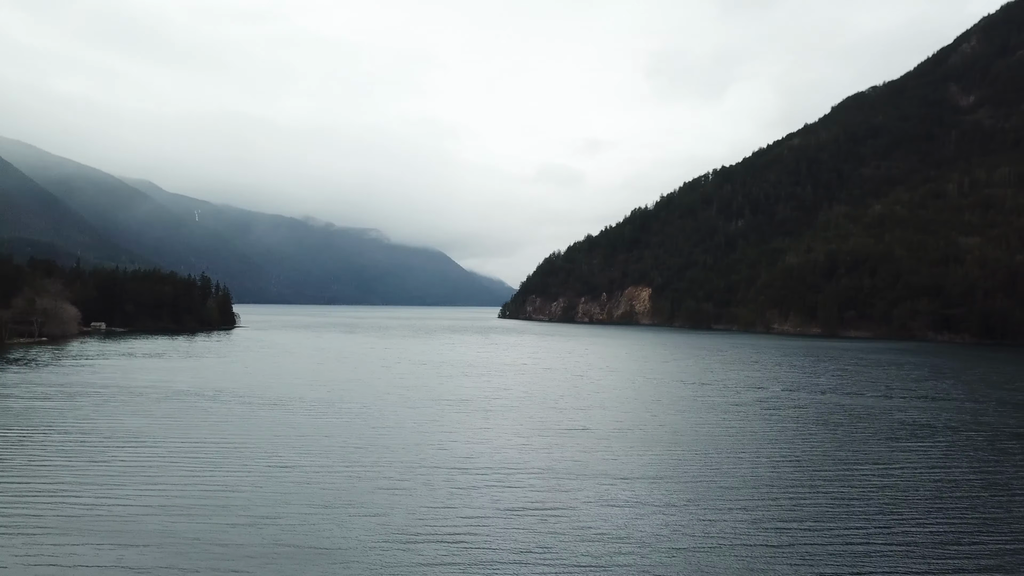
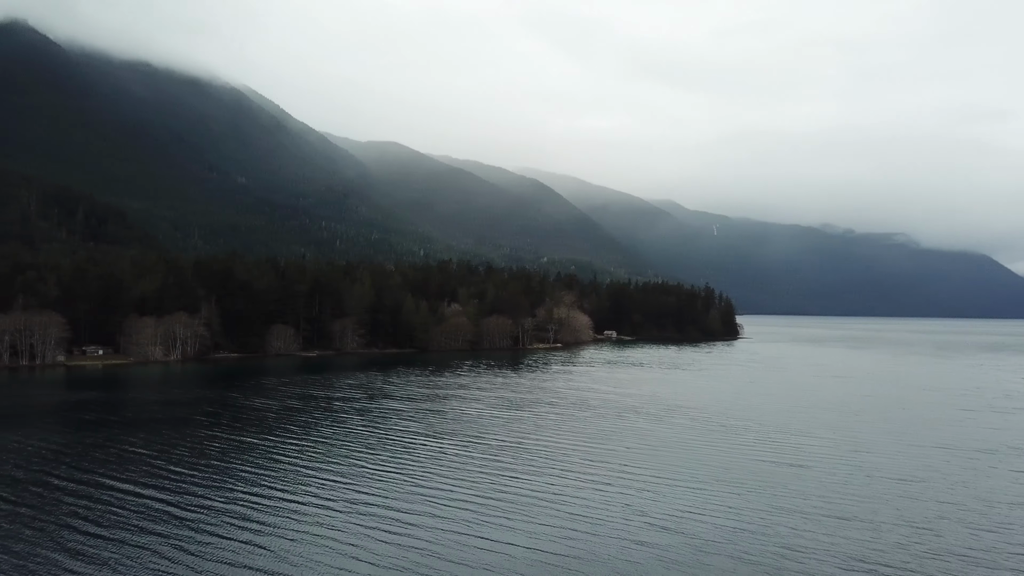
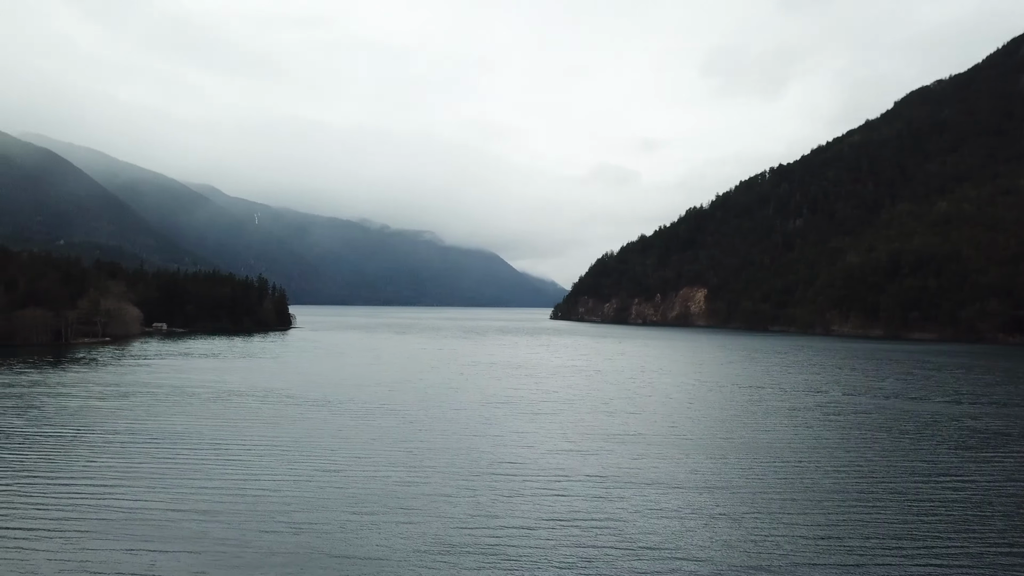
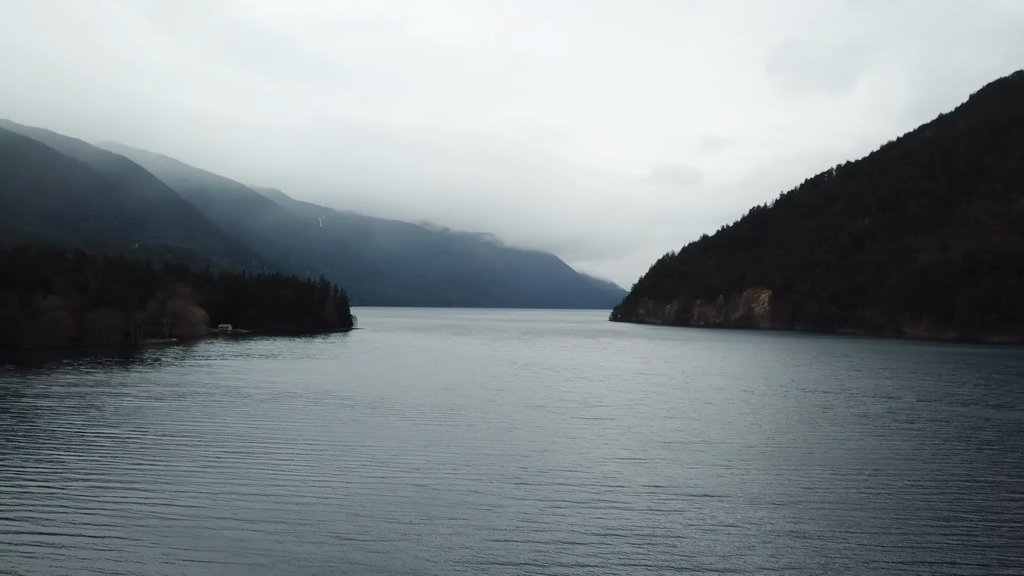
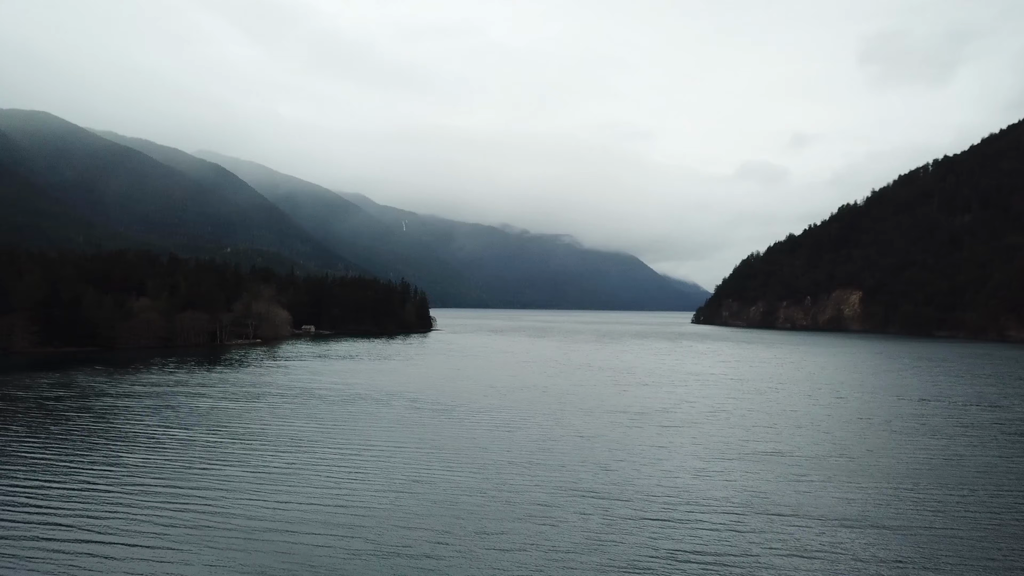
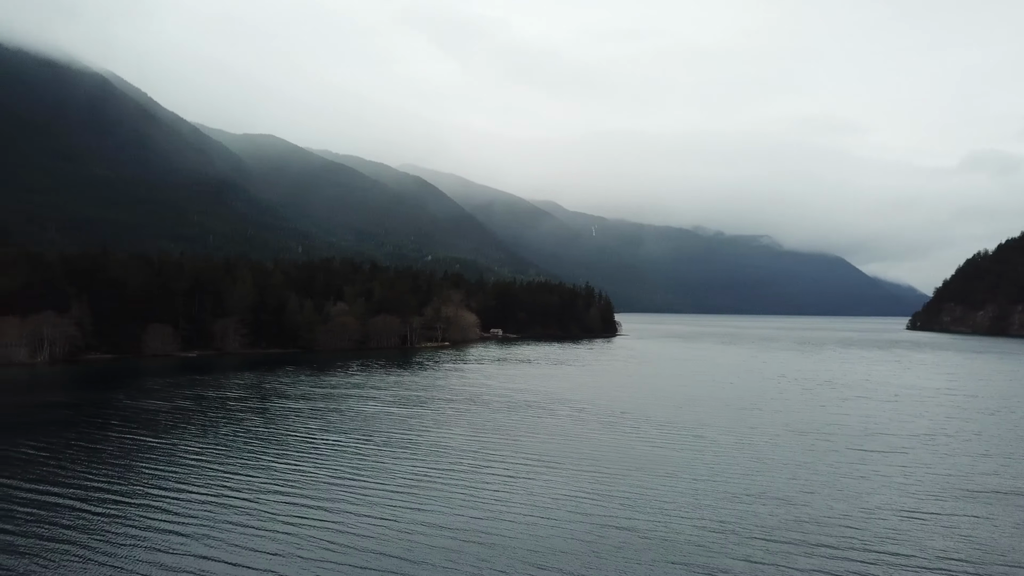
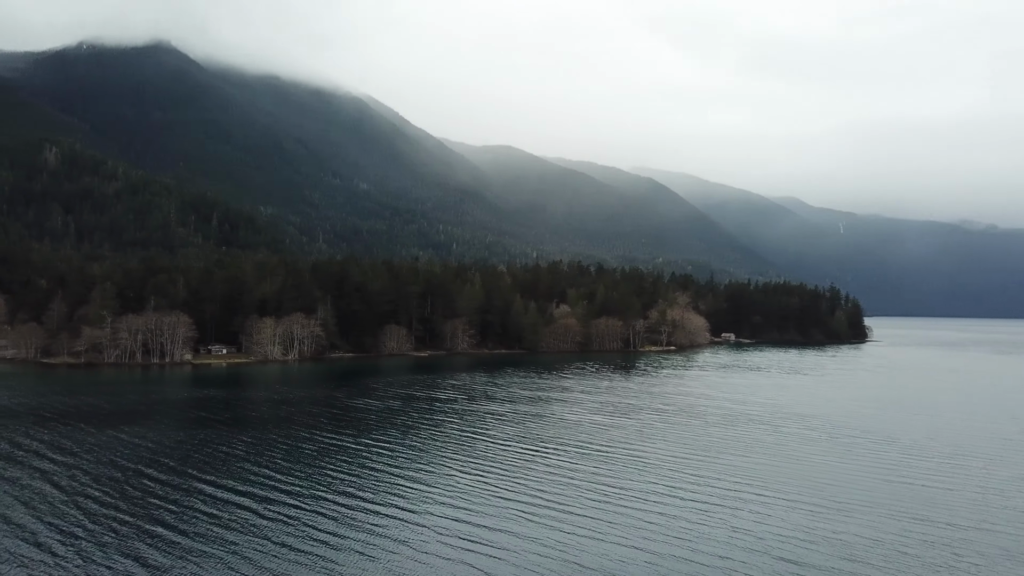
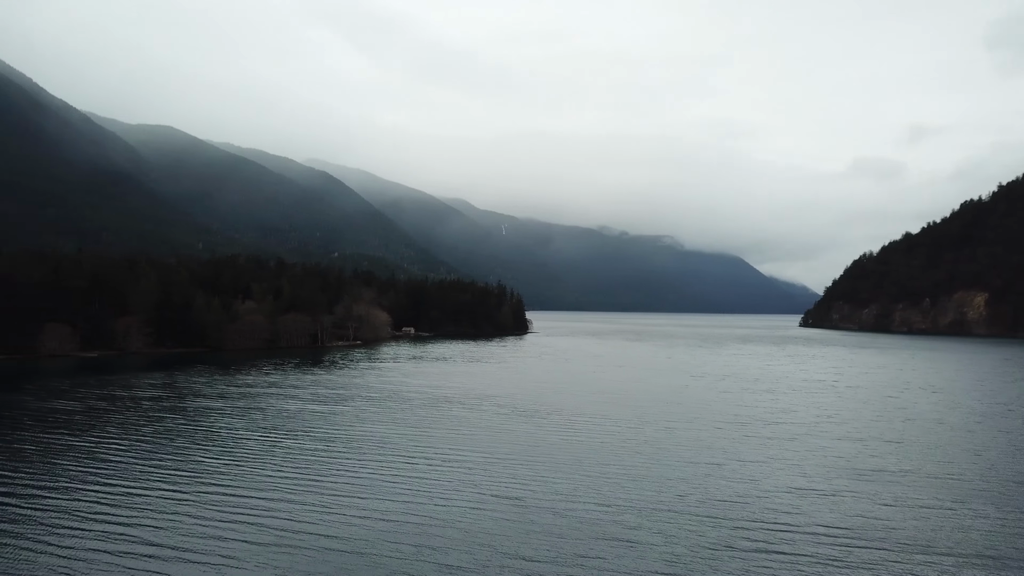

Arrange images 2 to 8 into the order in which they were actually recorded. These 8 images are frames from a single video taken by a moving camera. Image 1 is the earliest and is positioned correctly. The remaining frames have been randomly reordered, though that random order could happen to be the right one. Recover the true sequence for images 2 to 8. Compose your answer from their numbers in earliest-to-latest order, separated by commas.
3, 4, 5, 8, 6, 2, 7
